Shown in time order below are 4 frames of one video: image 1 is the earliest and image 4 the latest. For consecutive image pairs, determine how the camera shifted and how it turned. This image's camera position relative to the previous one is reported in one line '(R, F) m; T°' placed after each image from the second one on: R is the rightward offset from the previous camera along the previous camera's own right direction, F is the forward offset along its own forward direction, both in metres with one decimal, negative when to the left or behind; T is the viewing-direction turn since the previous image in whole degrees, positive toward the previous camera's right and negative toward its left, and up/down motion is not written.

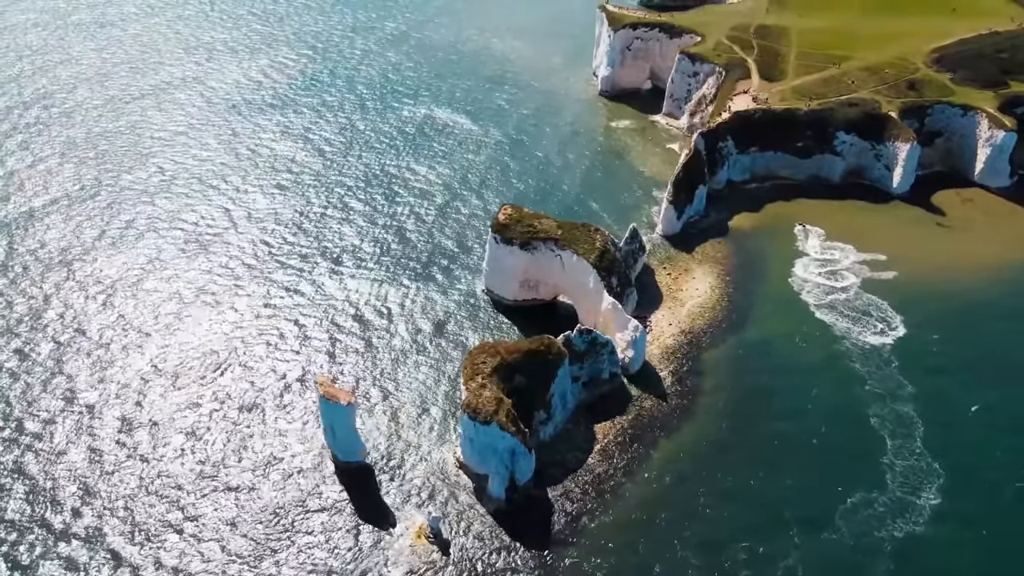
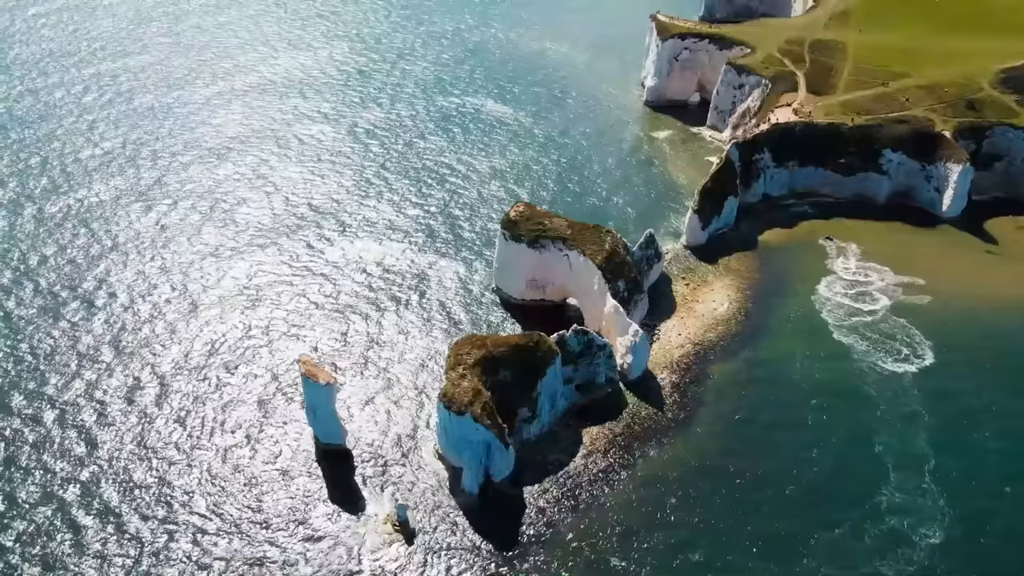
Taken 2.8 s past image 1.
(+6.6, +1.4) m; -7°
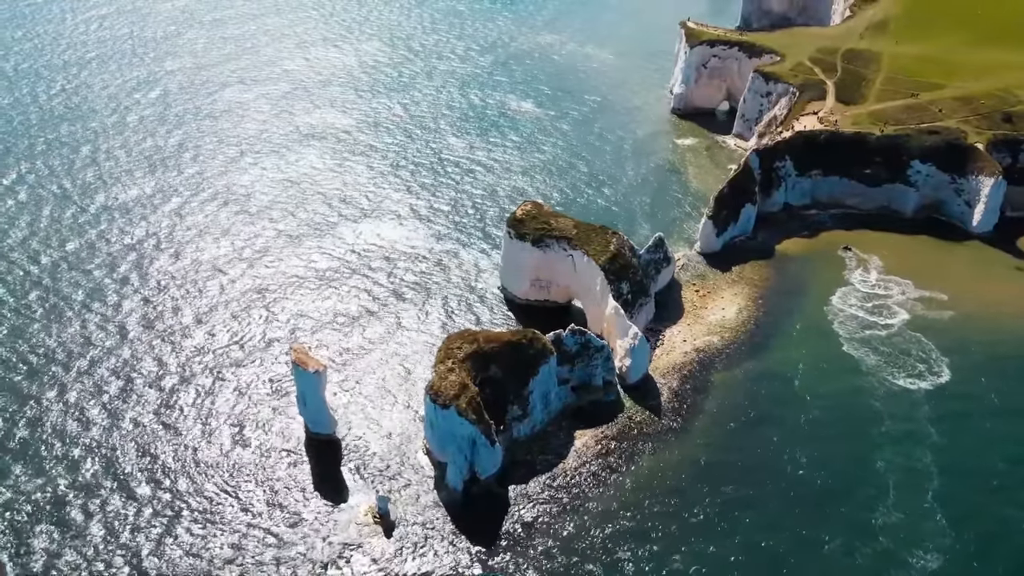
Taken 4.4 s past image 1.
(+3.9, +0.9) m; -4°
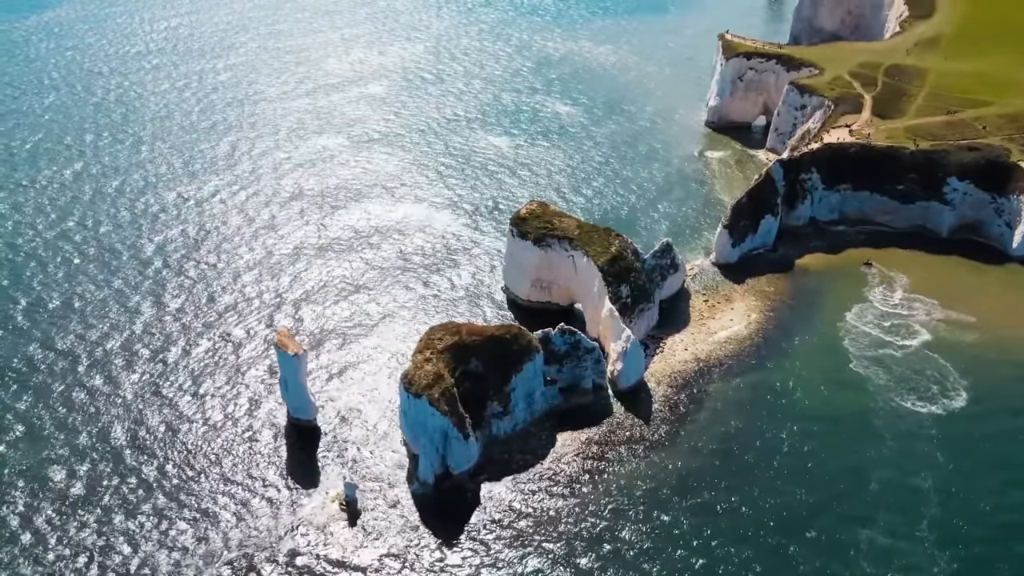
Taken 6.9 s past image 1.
(+5.6, +1.5) m; -5°
